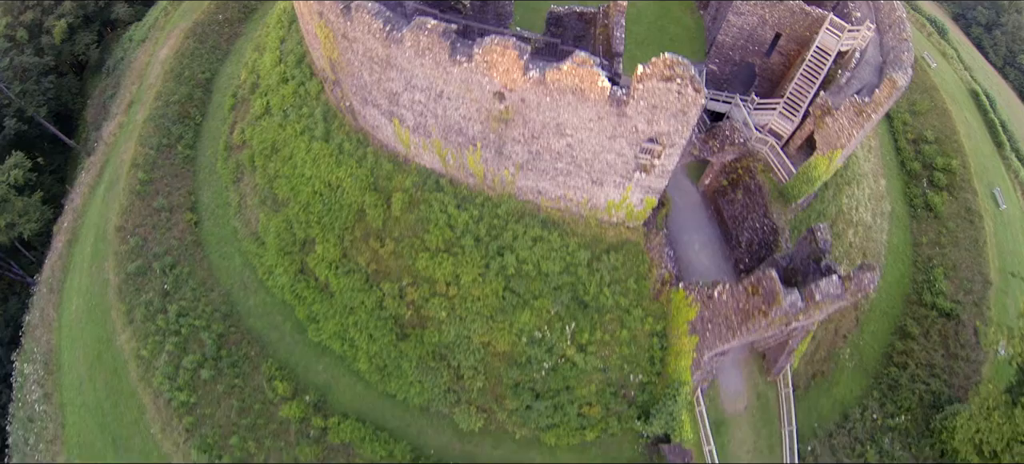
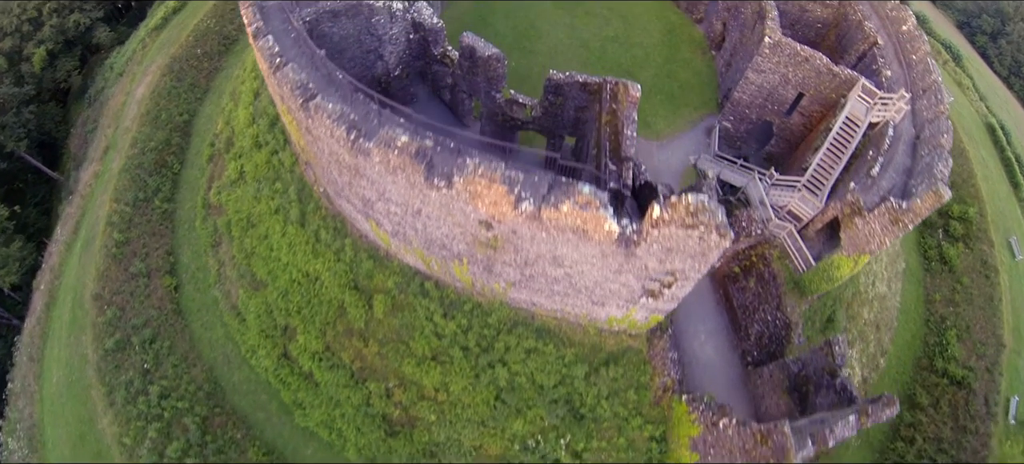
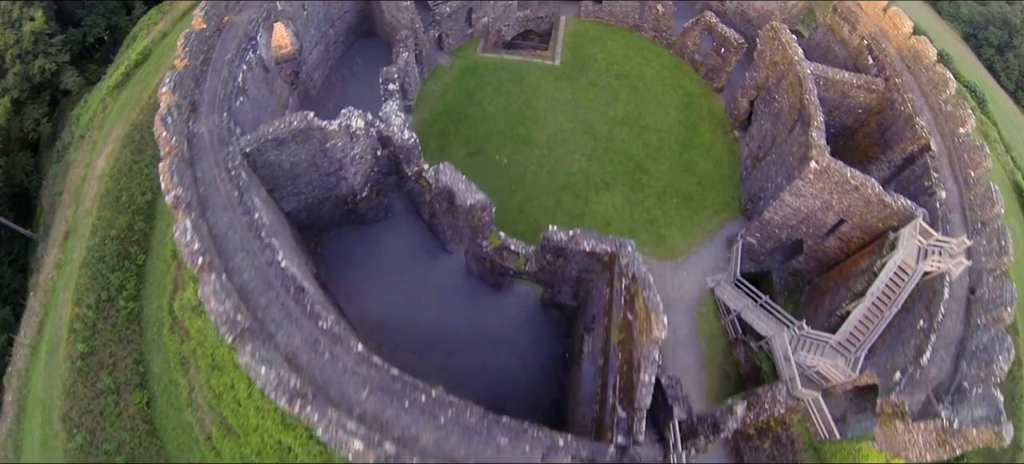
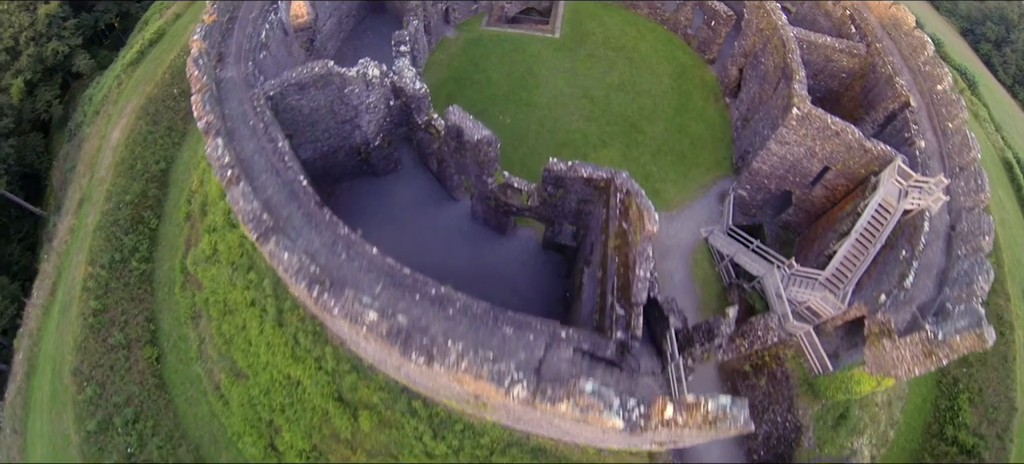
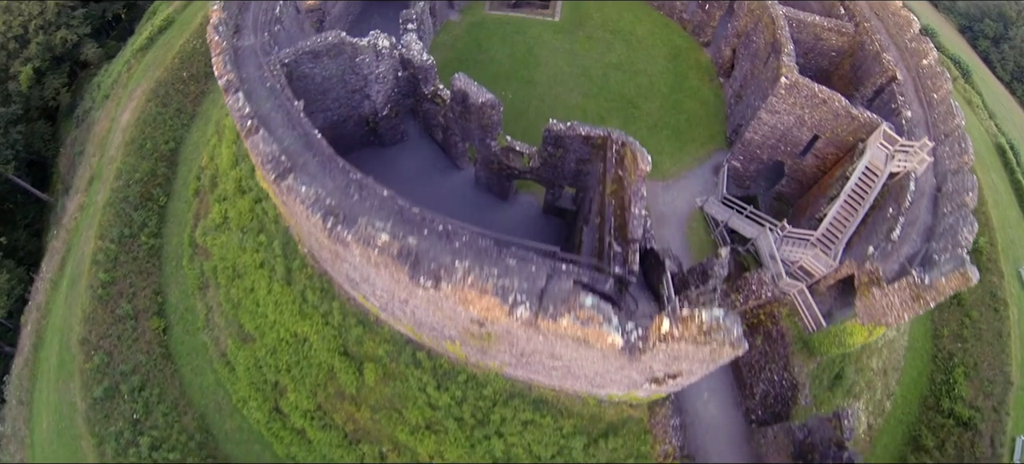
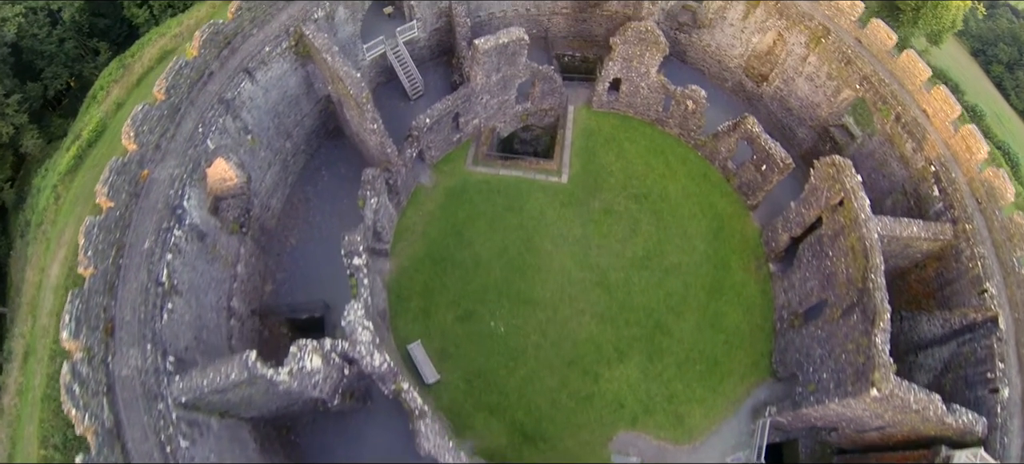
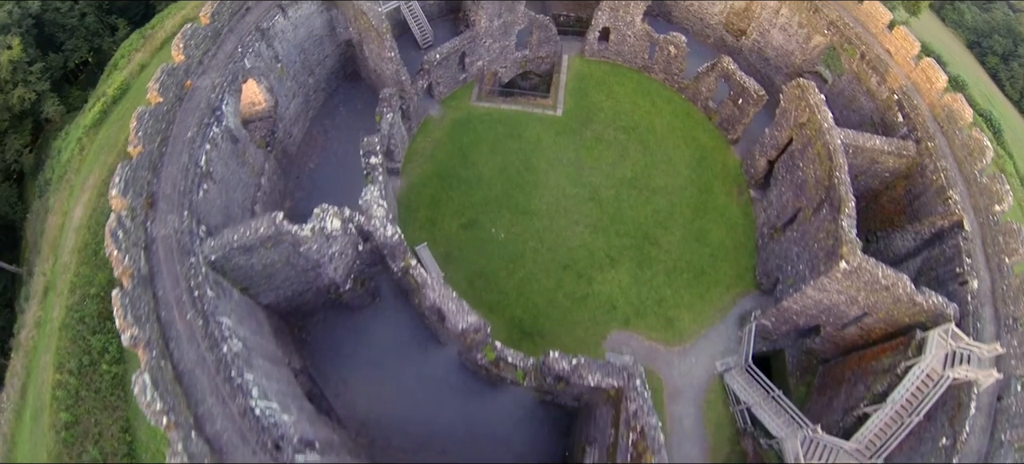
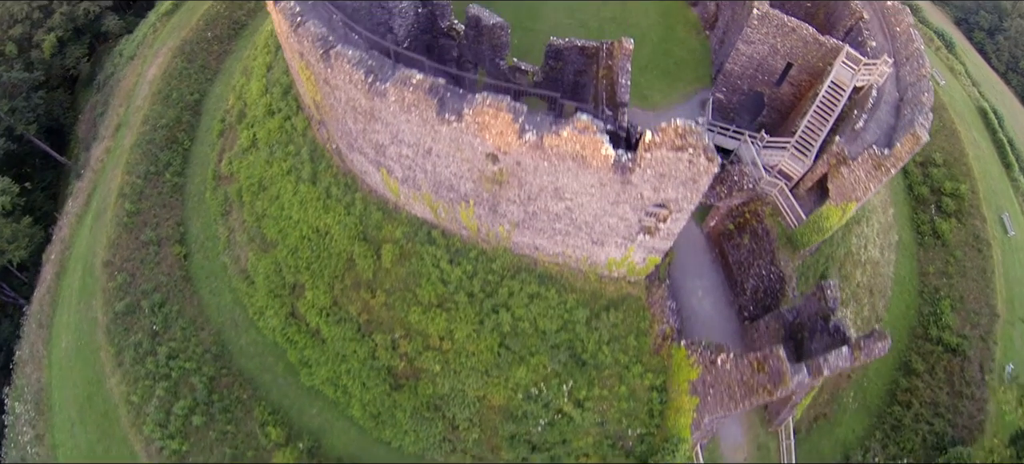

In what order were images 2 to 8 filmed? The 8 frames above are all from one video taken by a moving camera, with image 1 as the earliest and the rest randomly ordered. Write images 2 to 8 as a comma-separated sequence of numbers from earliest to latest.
8, 2, 5, 4, 3, 7, 6
